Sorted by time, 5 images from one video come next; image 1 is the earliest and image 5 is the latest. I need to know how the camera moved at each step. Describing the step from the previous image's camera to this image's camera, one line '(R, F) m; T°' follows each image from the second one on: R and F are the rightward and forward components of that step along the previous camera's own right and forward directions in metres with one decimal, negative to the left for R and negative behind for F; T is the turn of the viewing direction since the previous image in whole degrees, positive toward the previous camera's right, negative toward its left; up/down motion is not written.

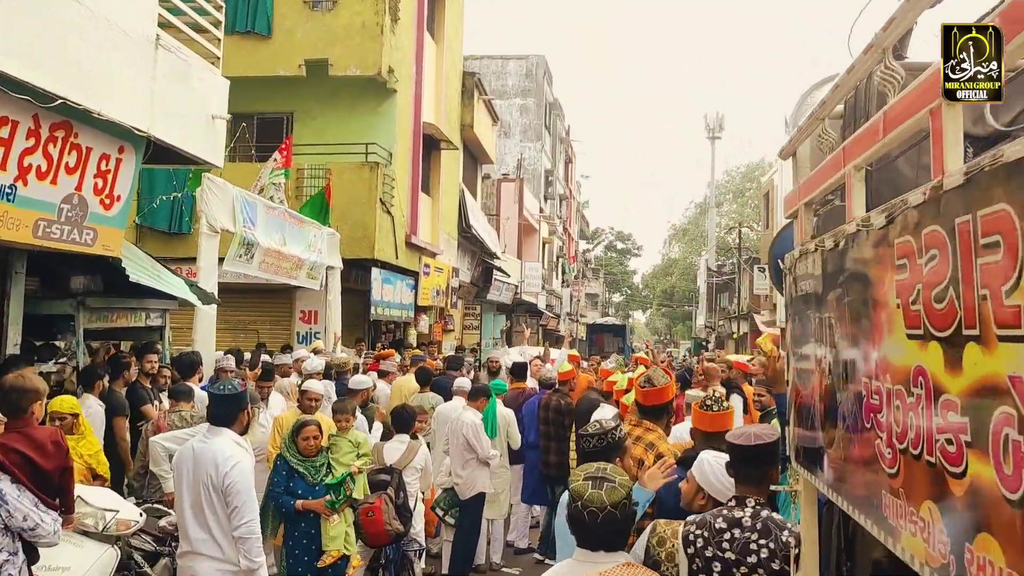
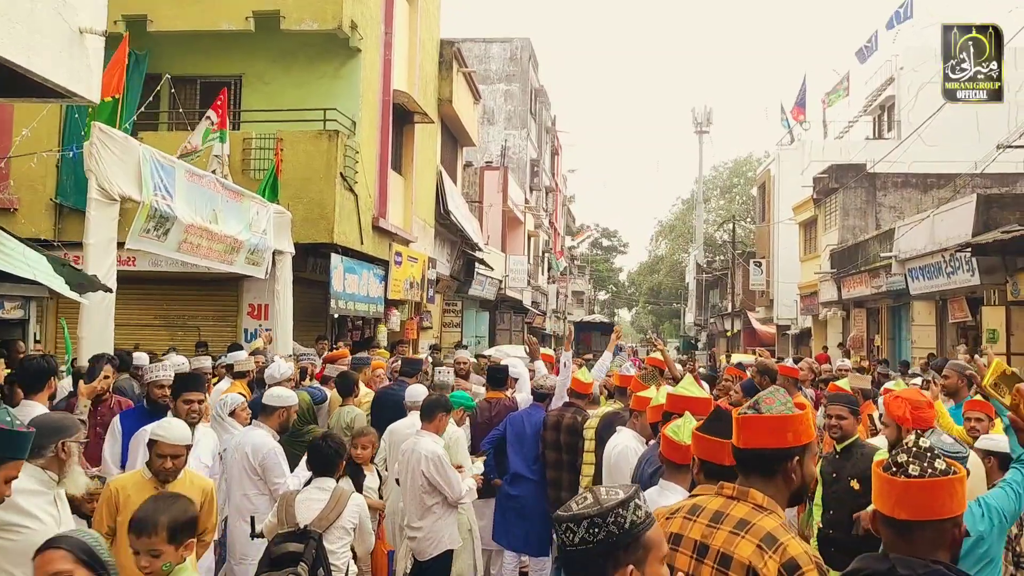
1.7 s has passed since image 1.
(0.0, +2.2) m; +1°
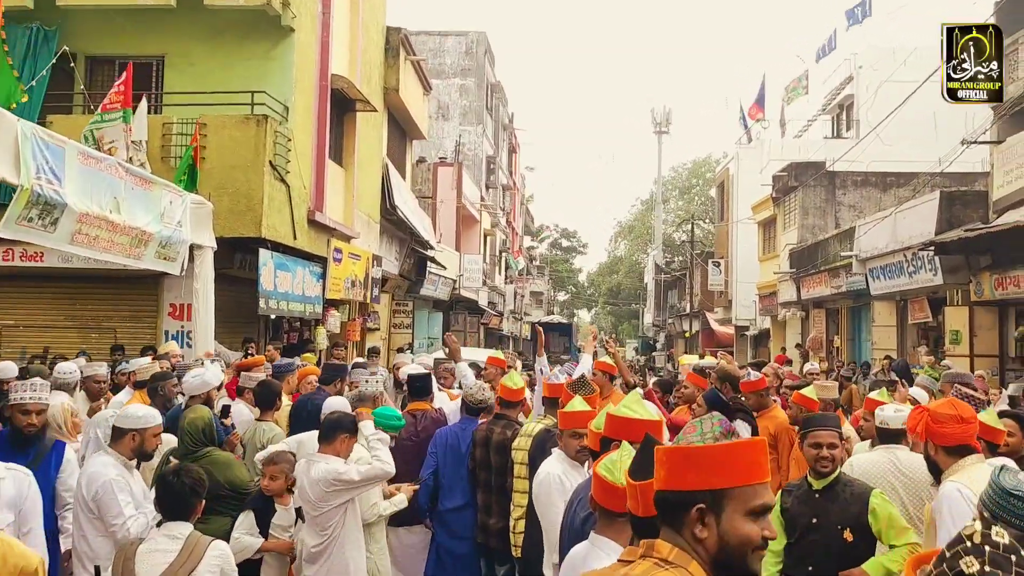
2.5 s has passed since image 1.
(+0.2, +0.9) m; +3°
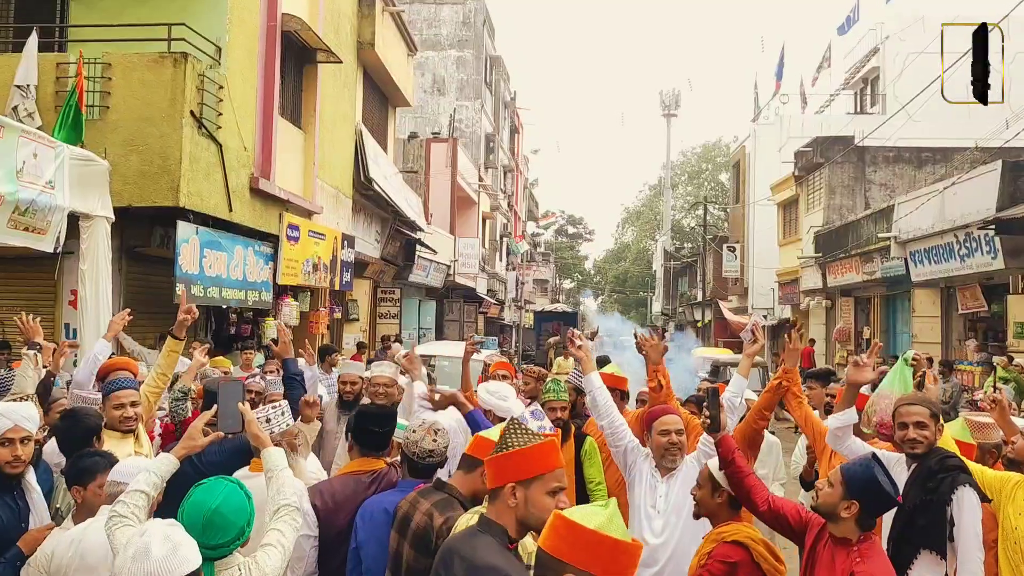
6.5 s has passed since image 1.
(+0.3, +2.4) m; 0°
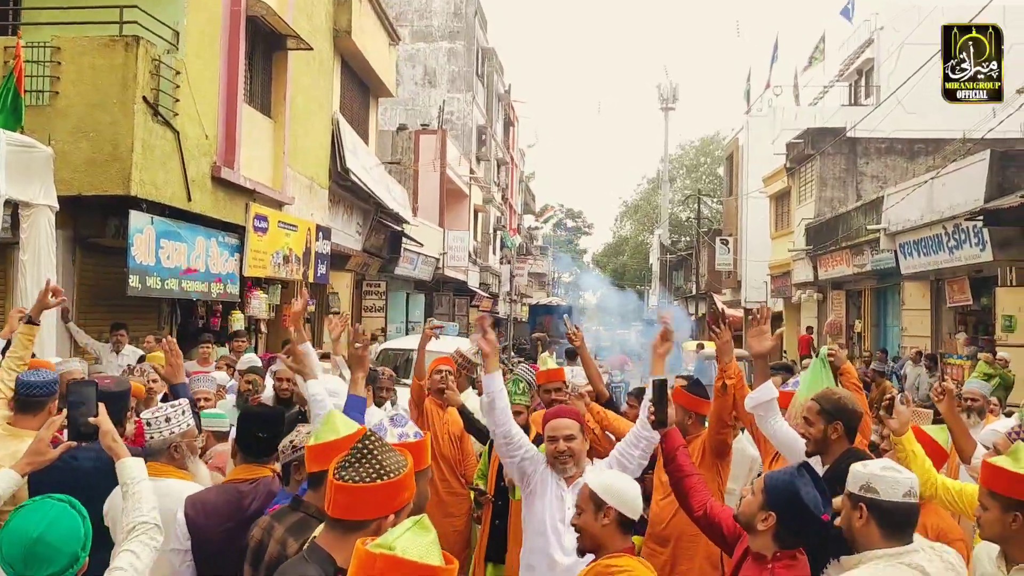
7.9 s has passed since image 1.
(+0.4, +0.3) m; 0°
